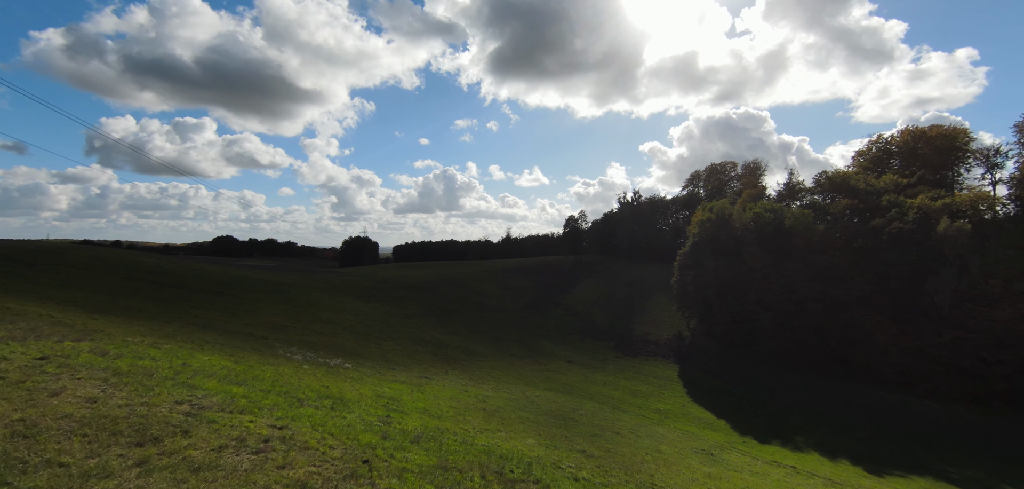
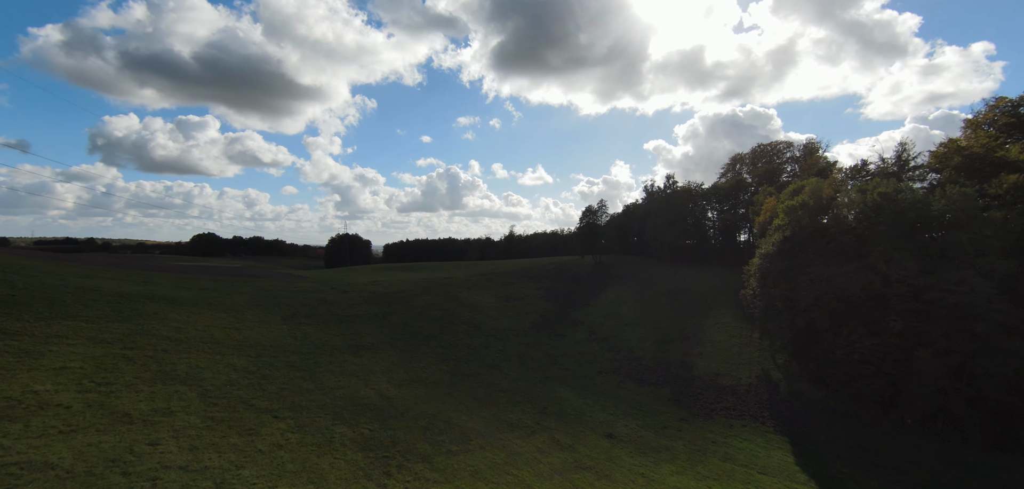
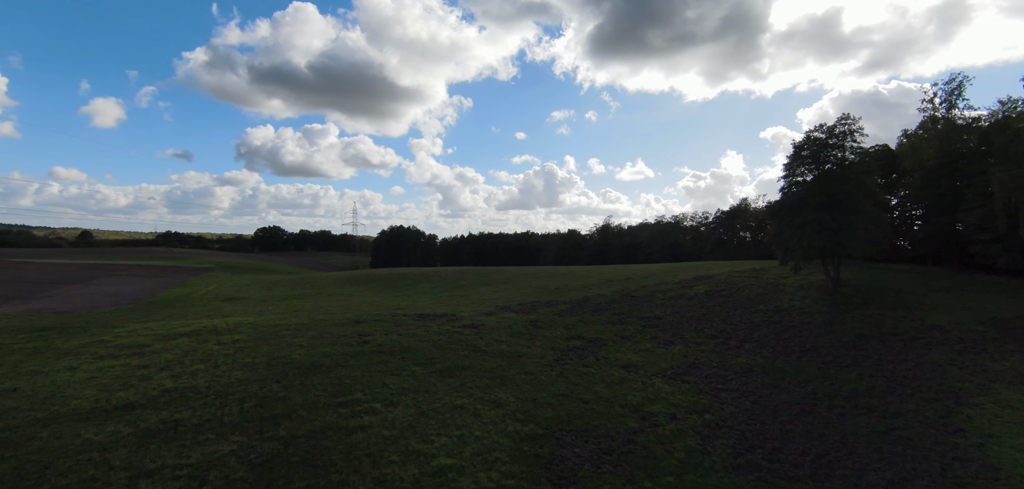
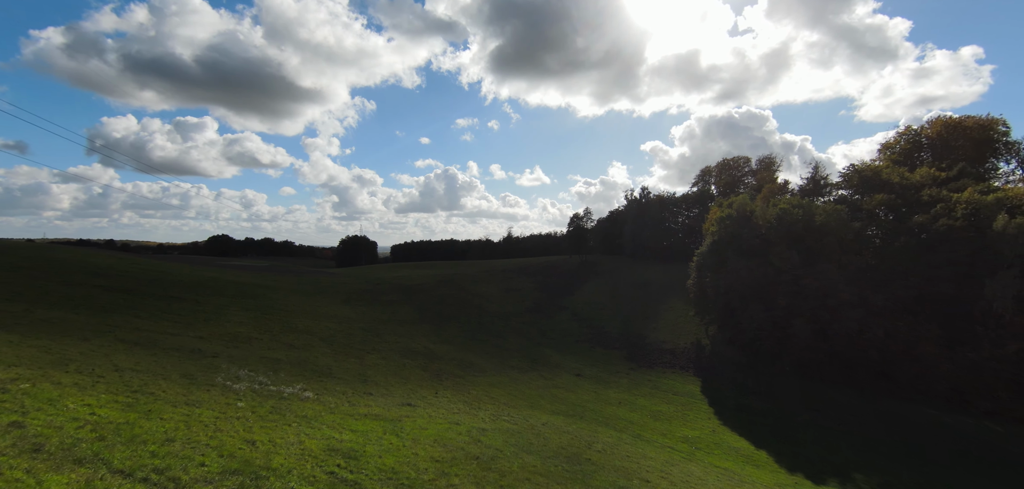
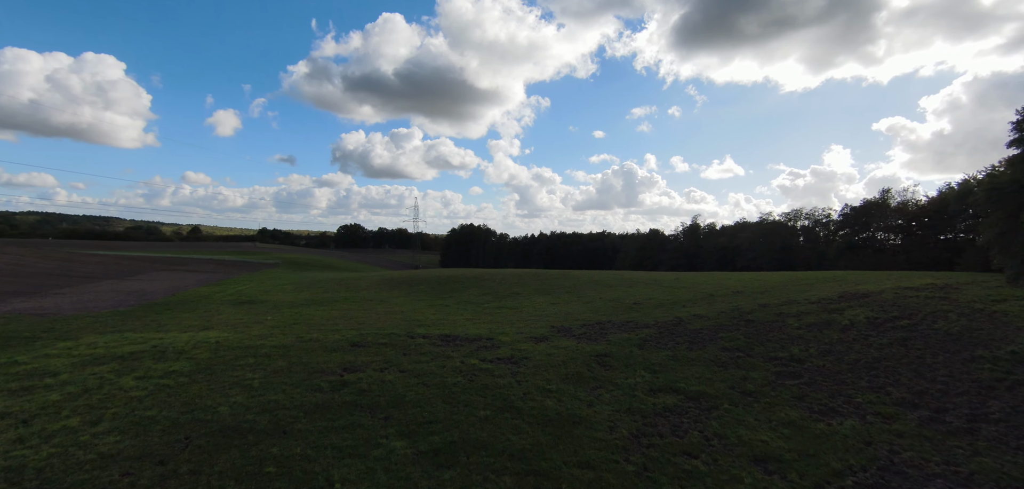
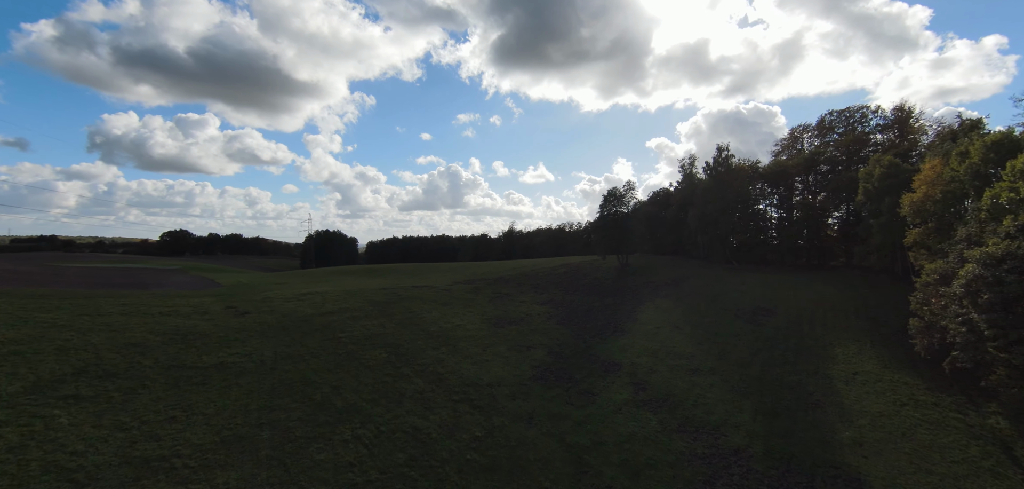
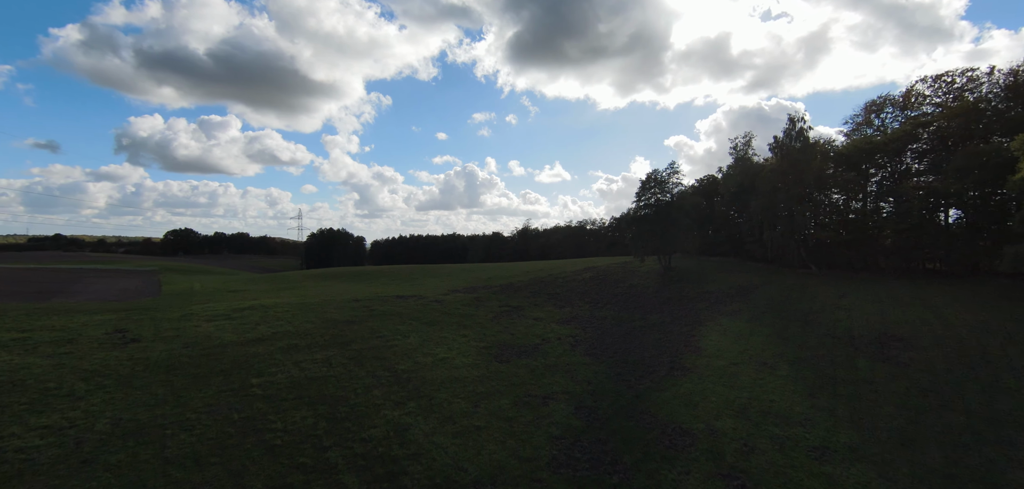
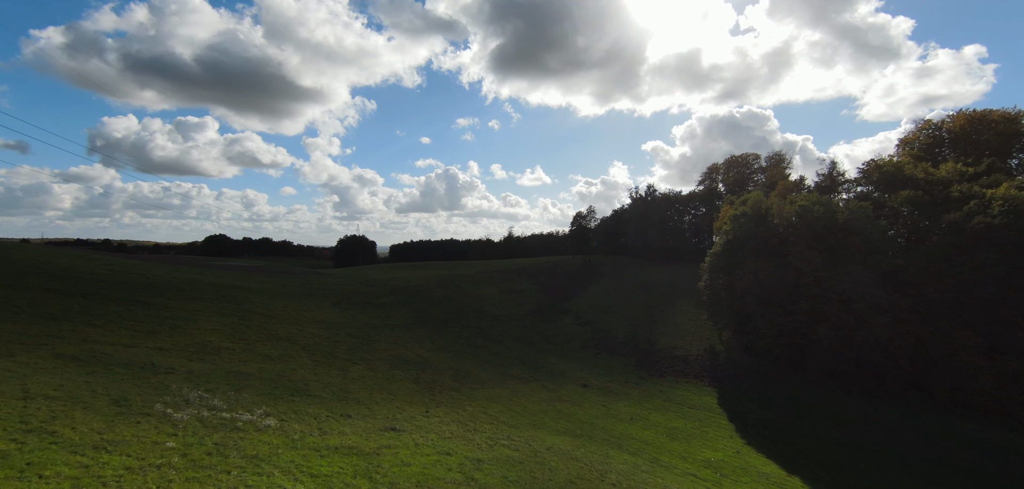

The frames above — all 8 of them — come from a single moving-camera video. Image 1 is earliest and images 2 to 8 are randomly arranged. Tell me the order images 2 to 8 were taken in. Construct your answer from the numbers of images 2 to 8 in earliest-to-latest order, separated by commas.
4, 8, 2, 6, 7, 3, 5
